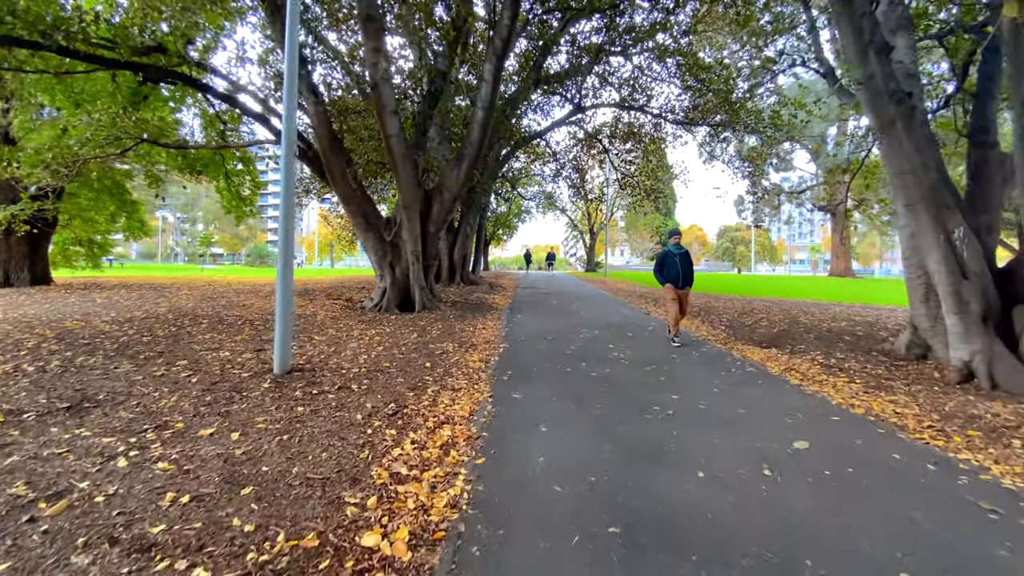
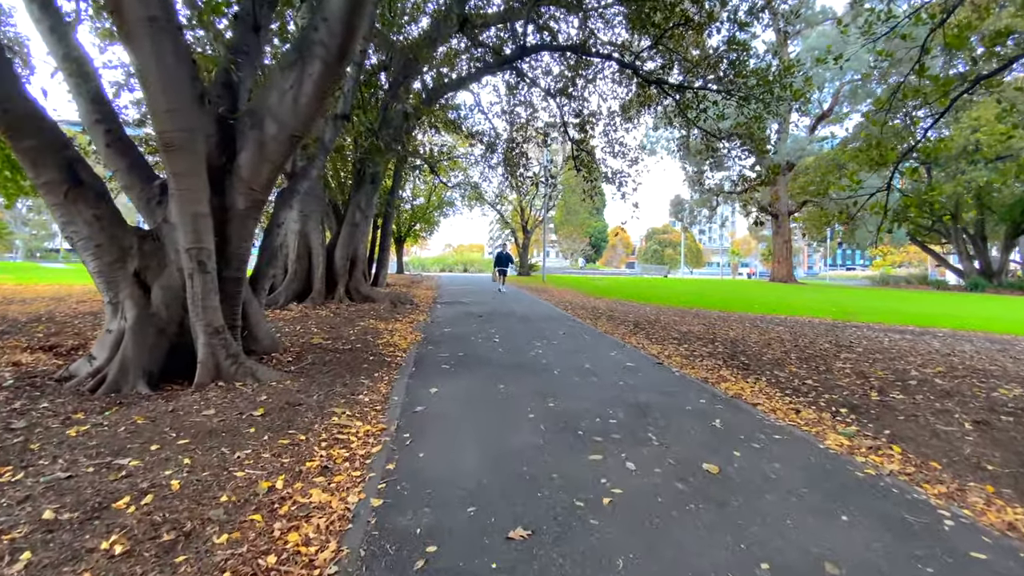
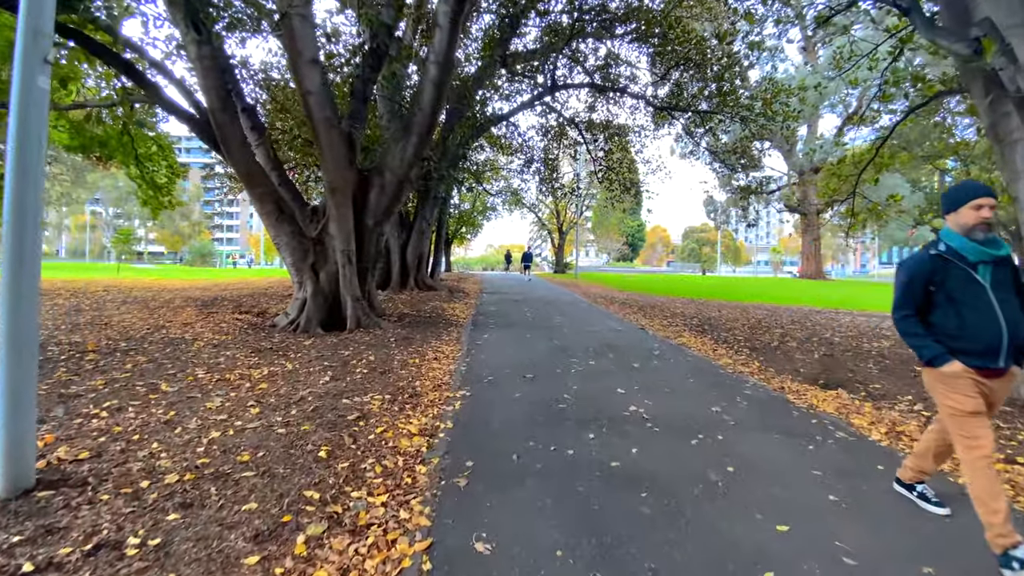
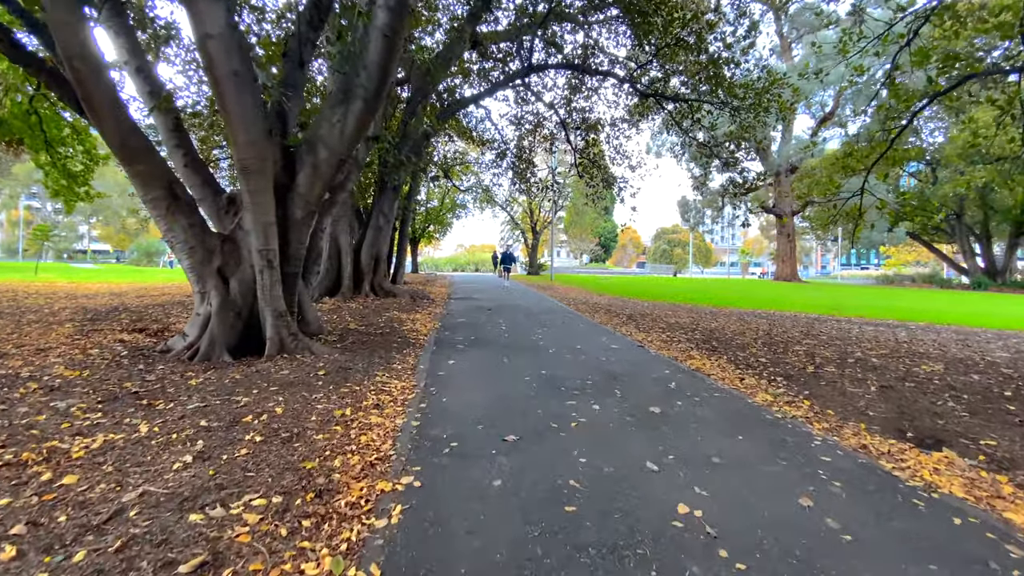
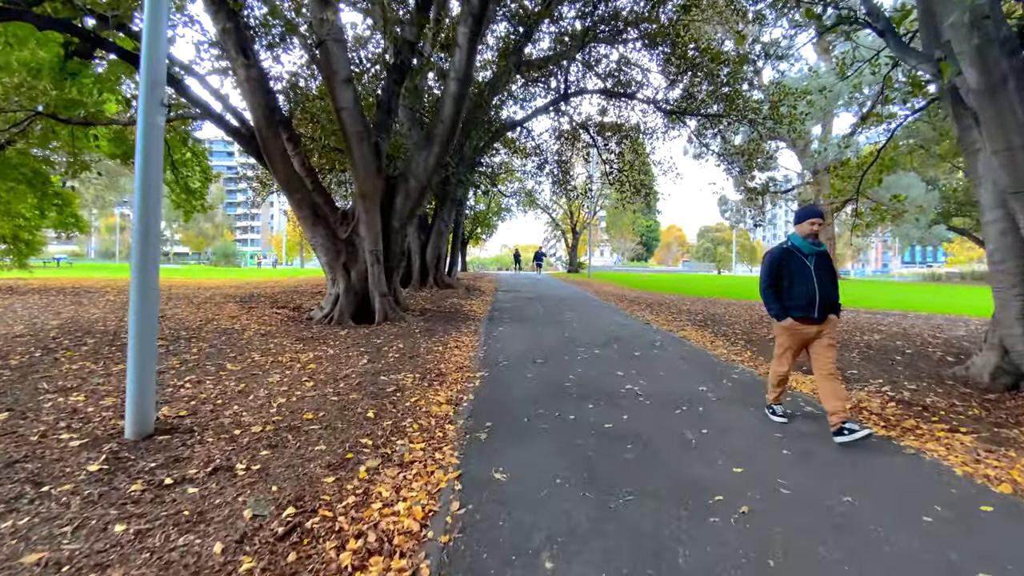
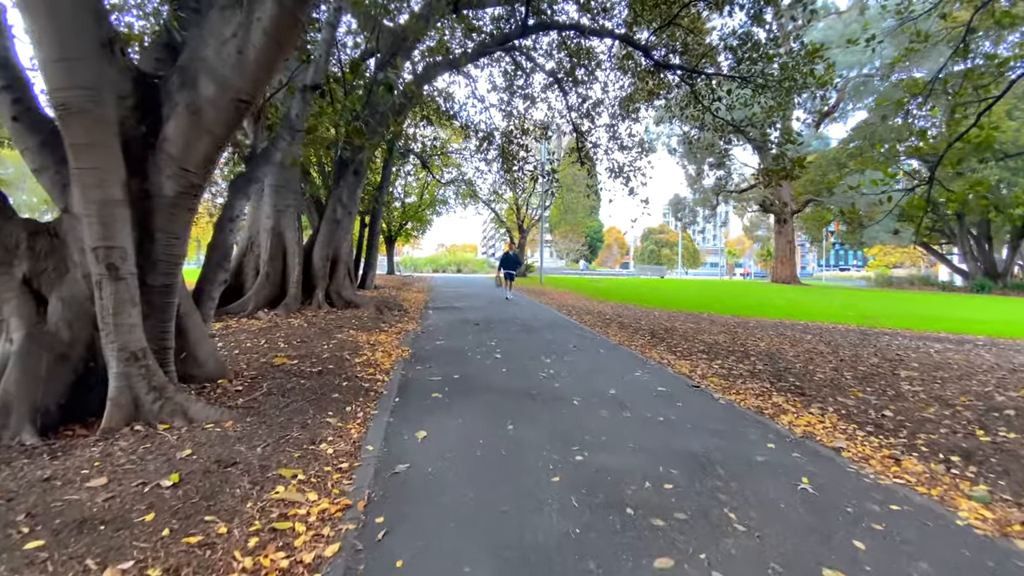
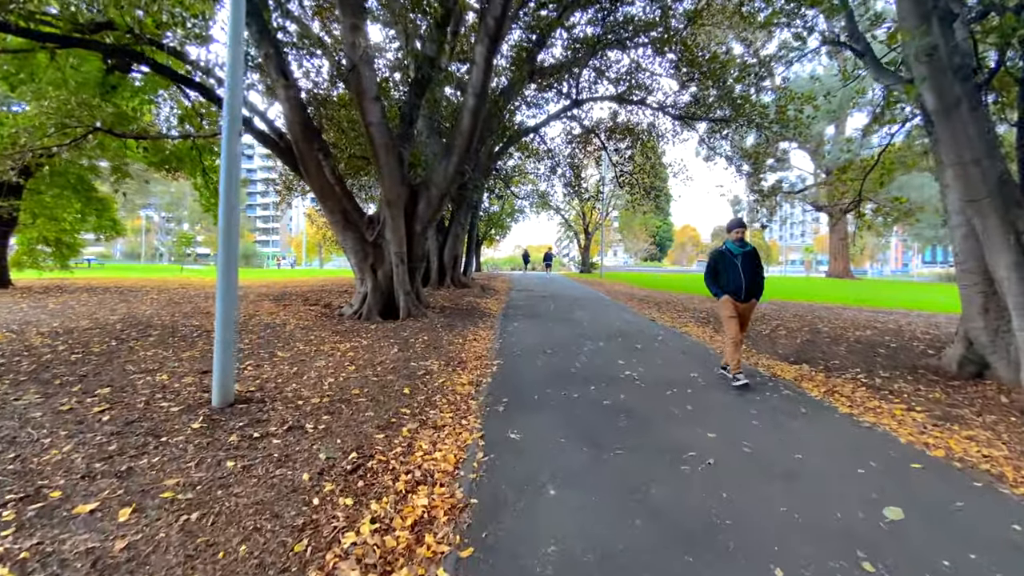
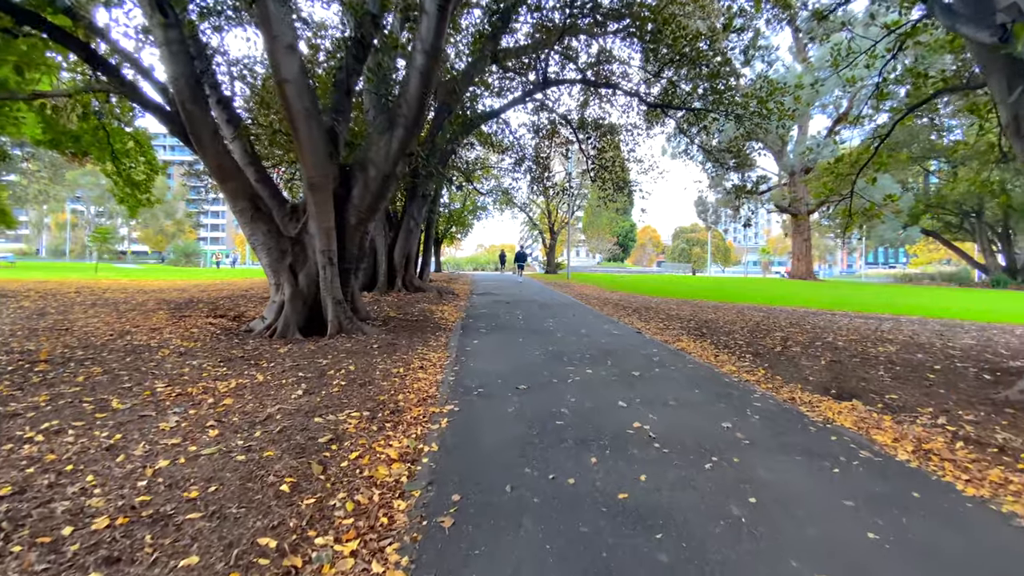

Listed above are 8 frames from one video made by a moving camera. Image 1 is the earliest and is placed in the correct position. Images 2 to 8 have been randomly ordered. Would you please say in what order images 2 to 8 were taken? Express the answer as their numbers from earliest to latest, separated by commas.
7, 5, 3, 8, 4, 2, 6
